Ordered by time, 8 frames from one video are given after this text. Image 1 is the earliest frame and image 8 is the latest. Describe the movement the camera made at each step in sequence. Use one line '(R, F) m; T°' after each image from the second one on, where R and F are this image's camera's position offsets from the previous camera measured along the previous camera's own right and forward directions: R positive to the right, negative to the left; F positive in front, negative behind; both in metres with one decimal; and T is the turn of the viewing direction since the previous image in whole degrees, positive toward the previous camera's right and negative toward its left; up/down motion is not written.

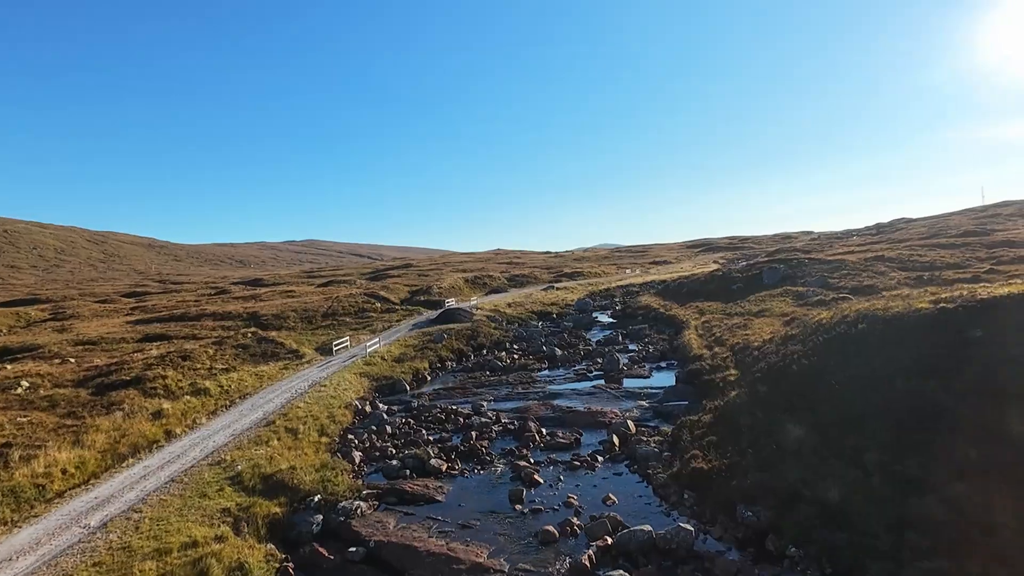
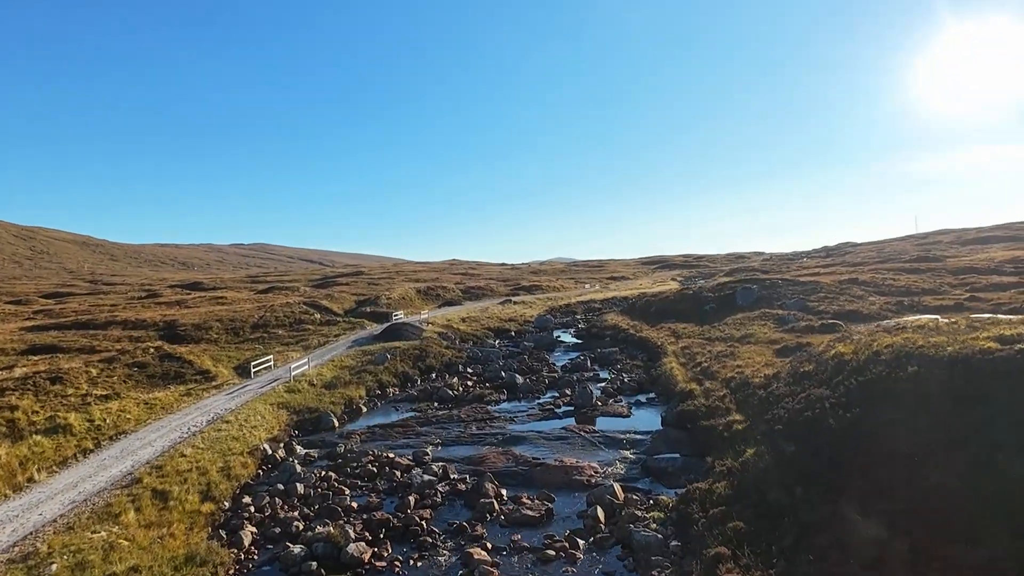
(-0.1, +6.5) m; +4°
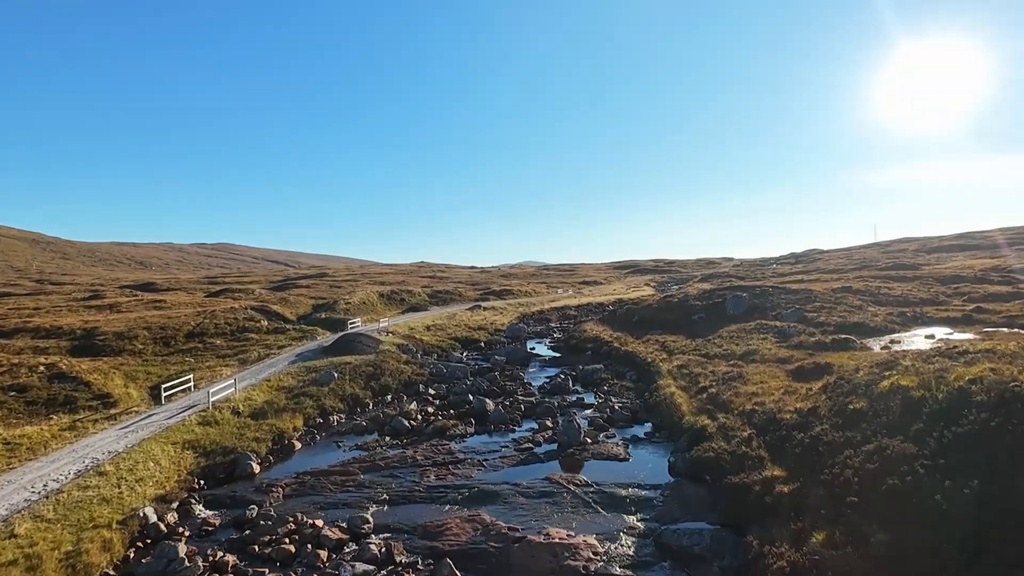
(0.0, +6.5) m; +3°
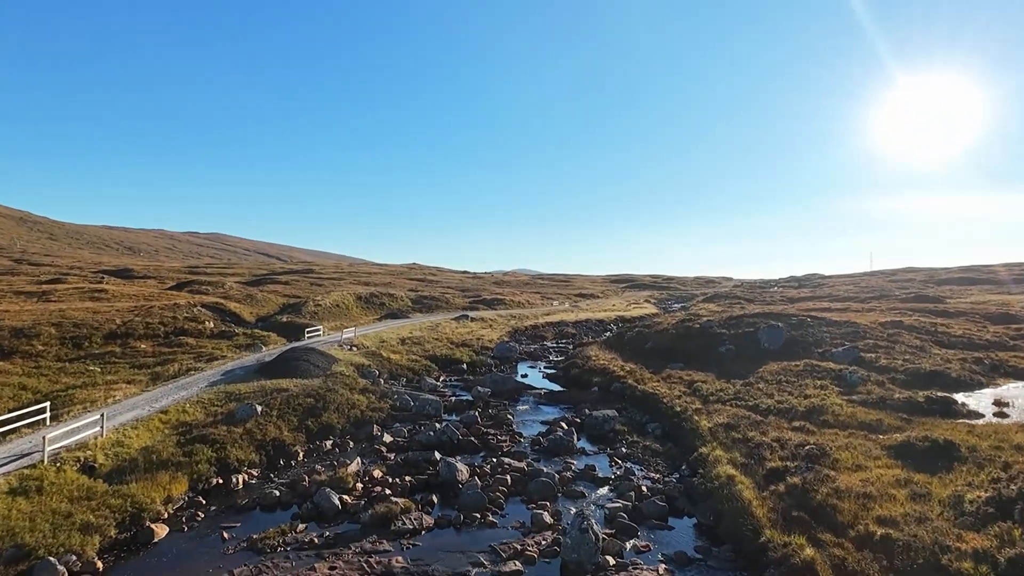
(0.0, +10.2) m; +1°
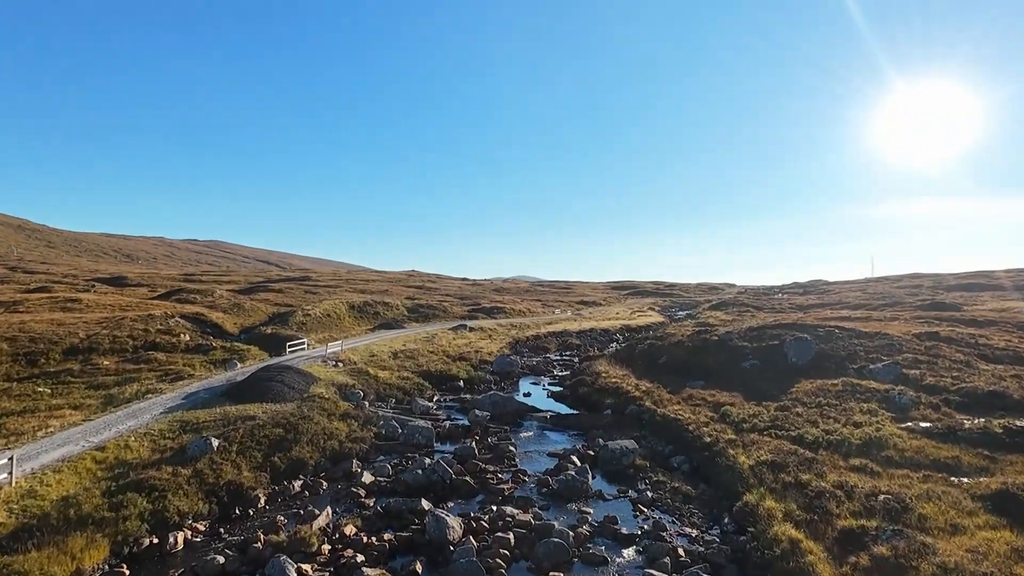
(-0.1, +4.5) m; 0°
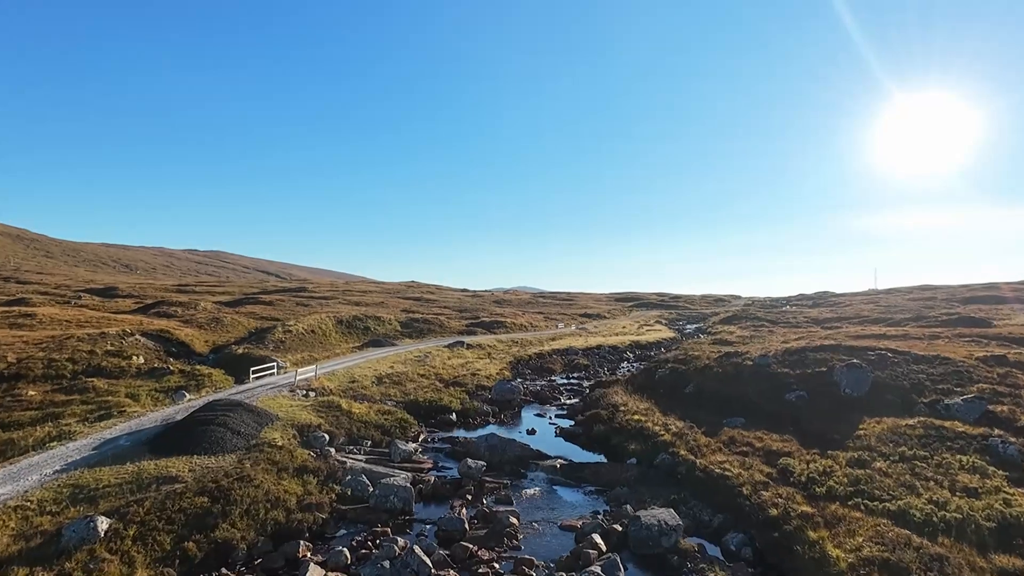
(0.0, +6.8) m; 0°
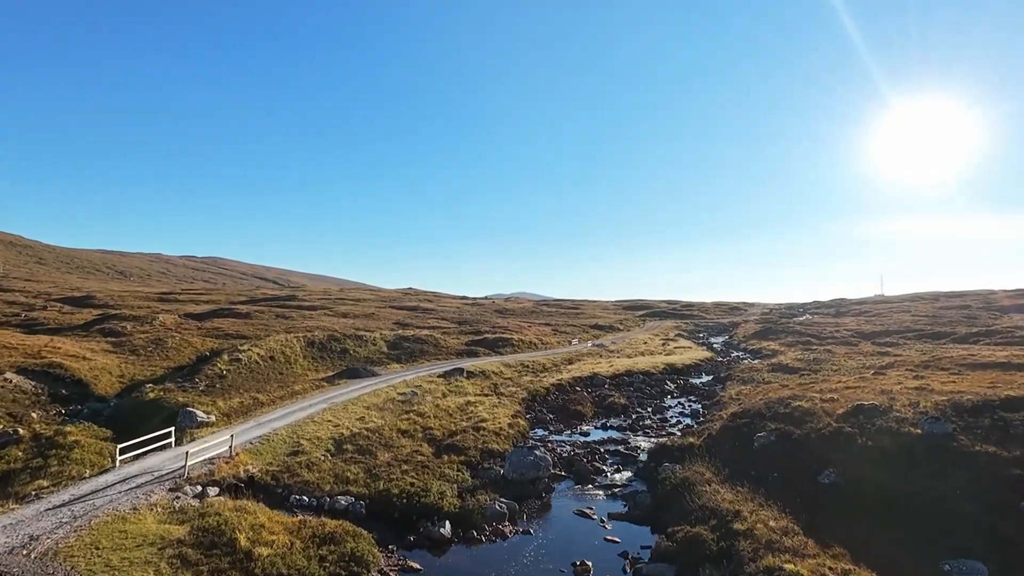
(-1.3, +15.8) m; 0°
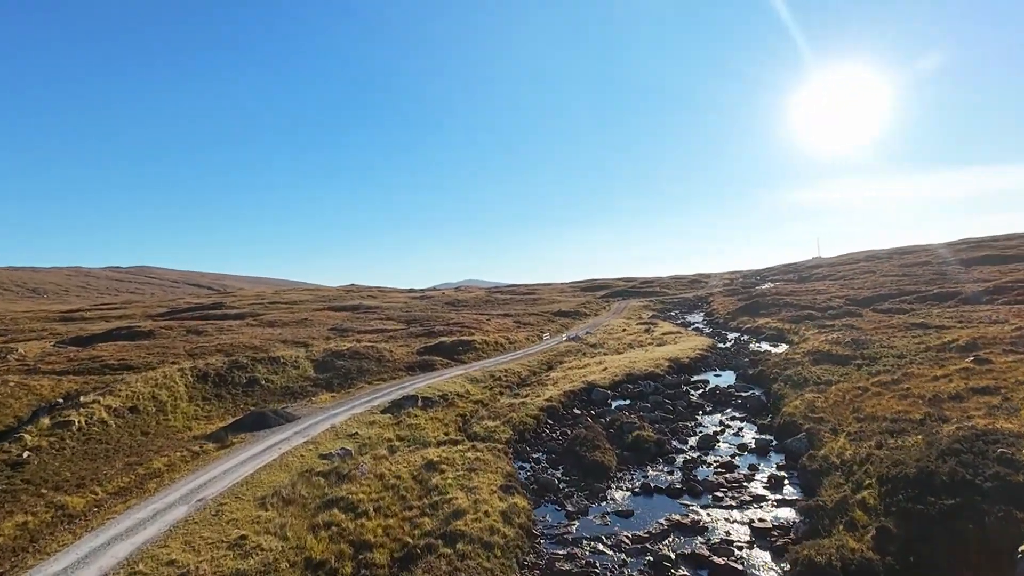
(-1.3, +17.1) m; +5°
